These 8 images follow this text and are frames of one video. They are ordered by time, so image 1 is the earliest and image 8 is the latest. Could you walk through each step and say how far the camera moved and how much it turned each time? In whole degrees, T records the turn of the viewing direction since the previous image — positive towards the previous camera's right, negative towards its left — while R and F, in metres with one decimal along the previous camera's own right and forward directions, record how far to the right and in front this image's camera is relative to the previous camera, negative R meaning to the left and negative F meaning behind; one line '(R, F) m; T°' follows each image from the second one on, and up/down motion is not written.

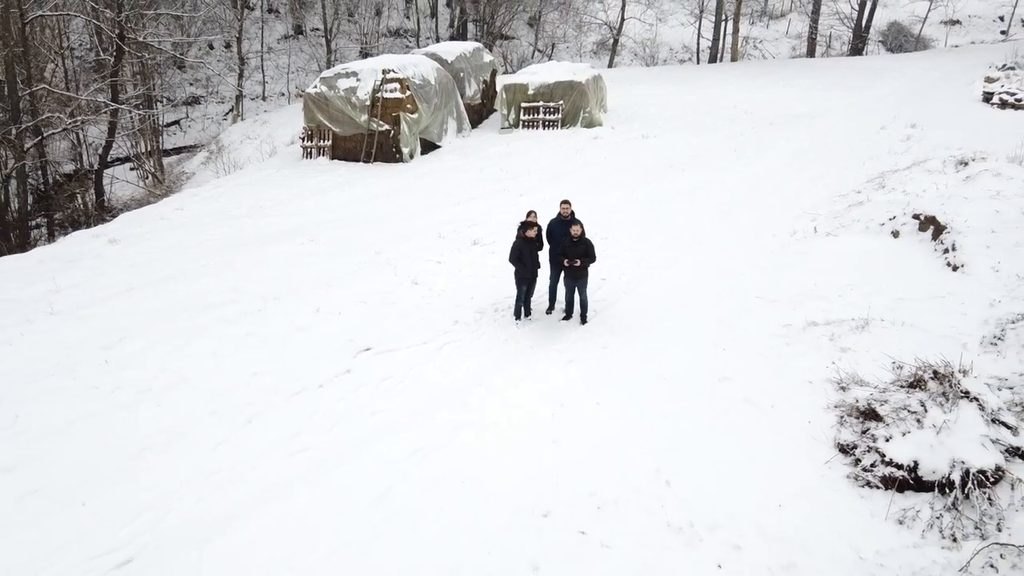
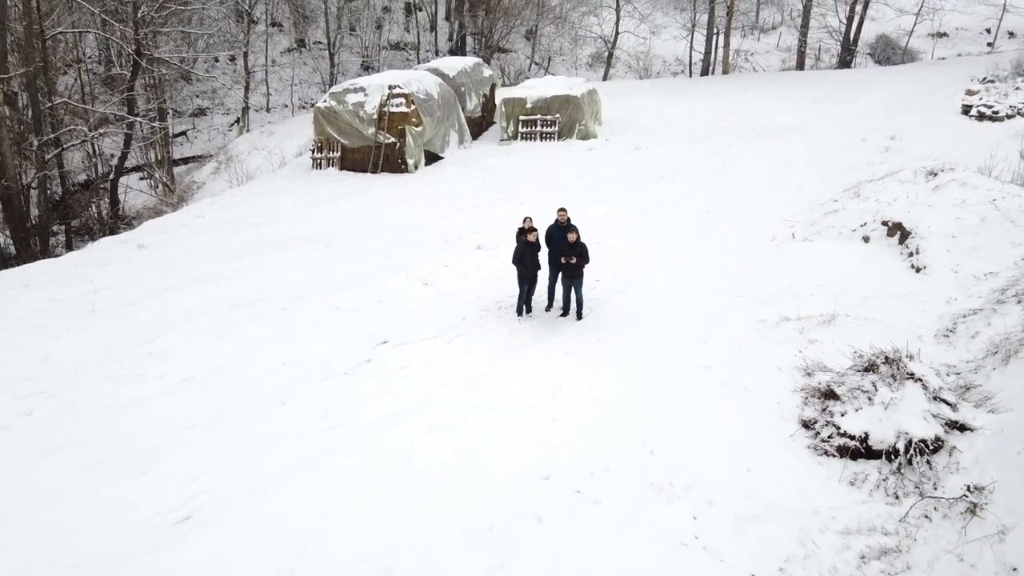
(0.0, -0.5) m; 0°
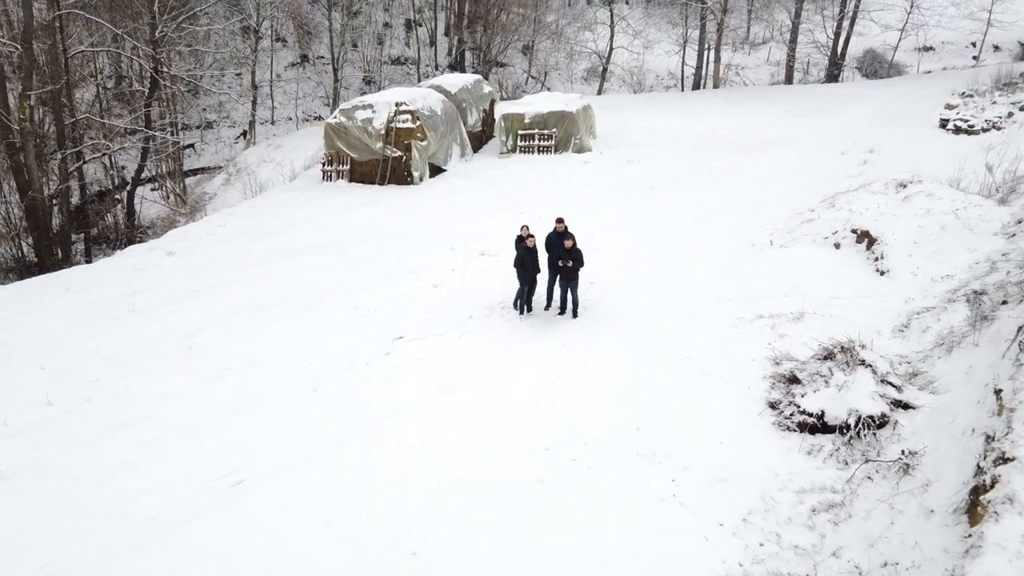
(0.0, -0.6) m; 0°
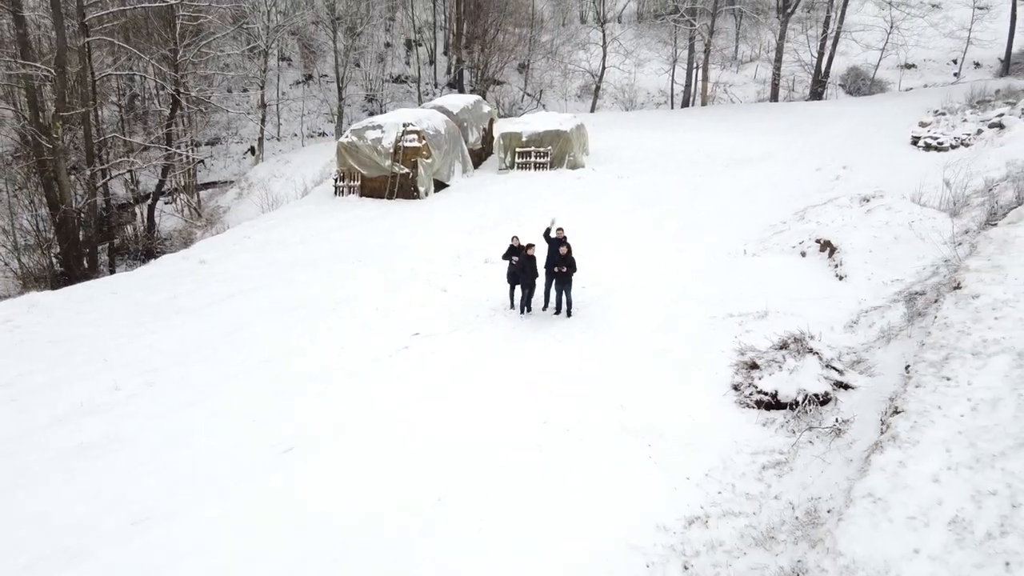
(-0.1, -0.9) m; 0°
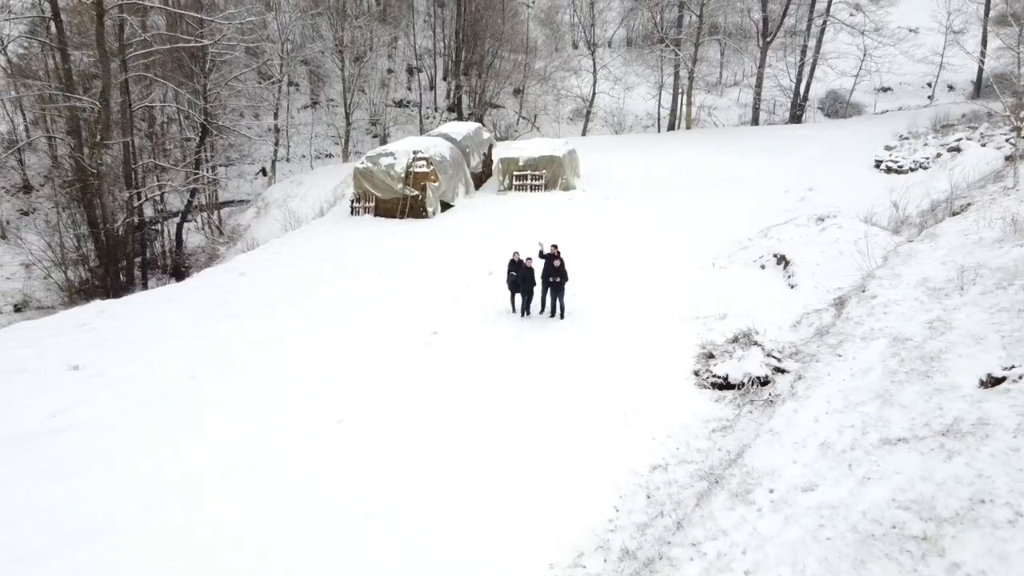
(-0.1, -1.4) m; 0°
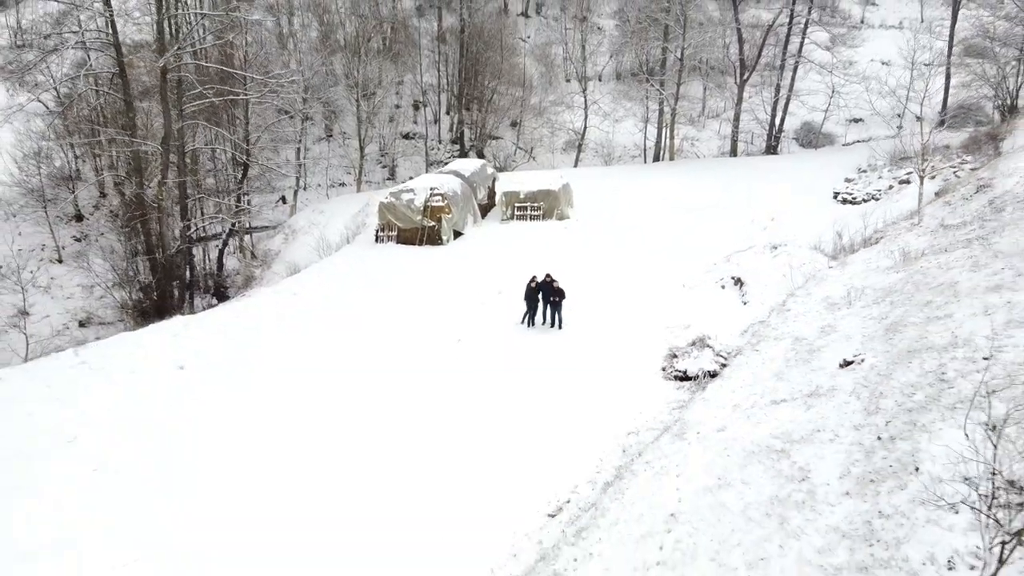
(-0.2, -2.2) m; +1°
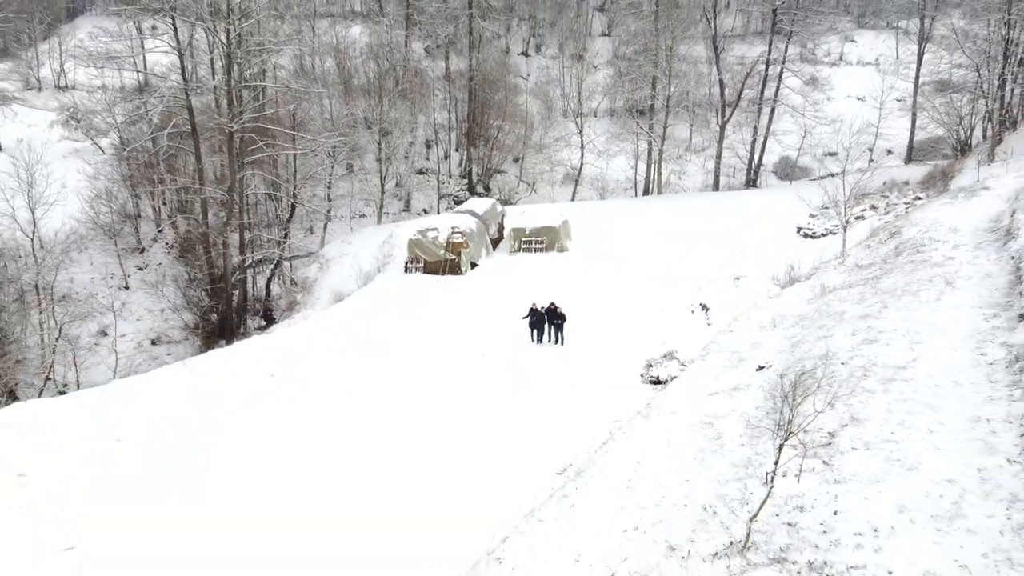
(-0.3, -3.0) m; 0°
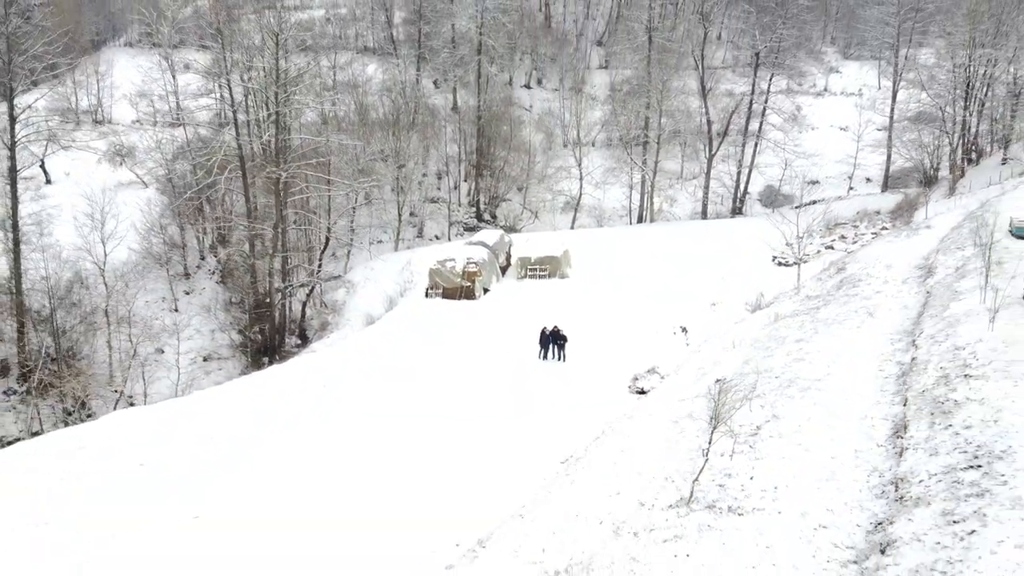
(-0.2, -2.8) m; 0°
